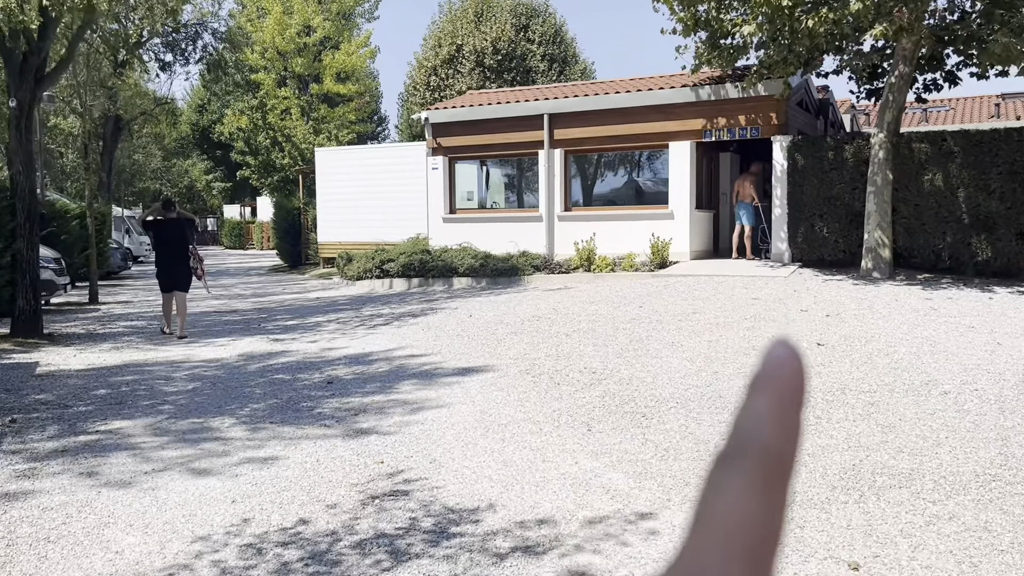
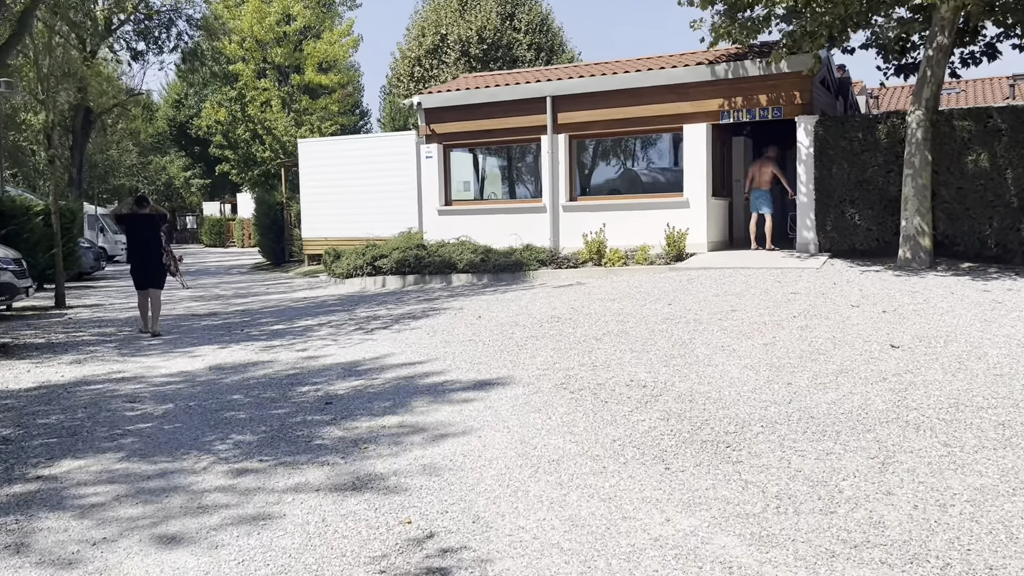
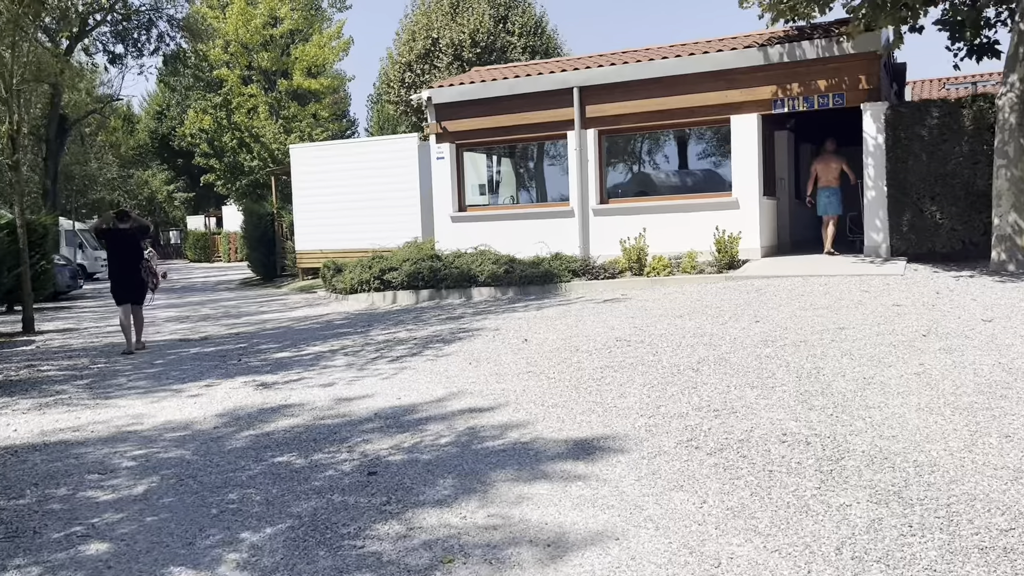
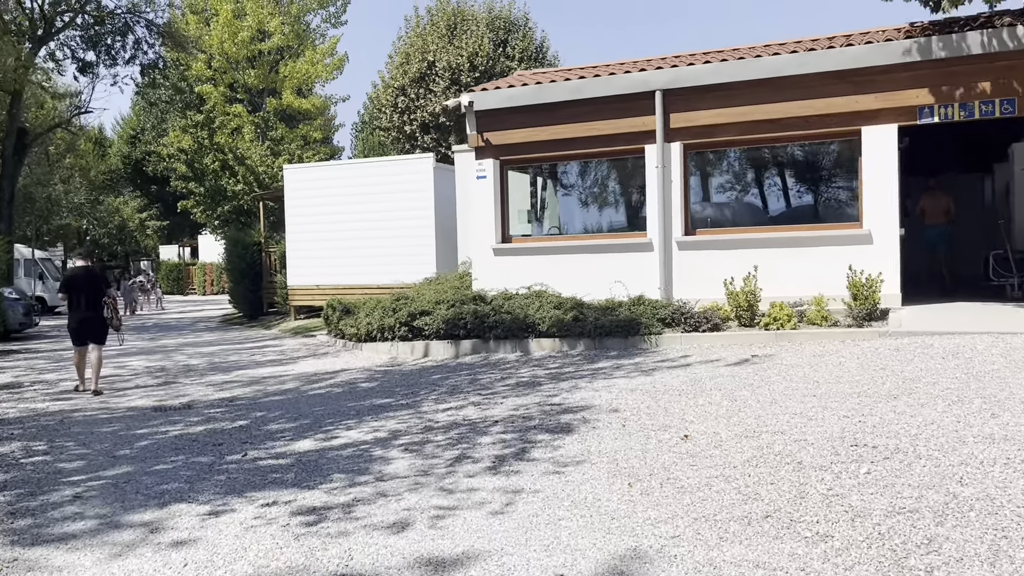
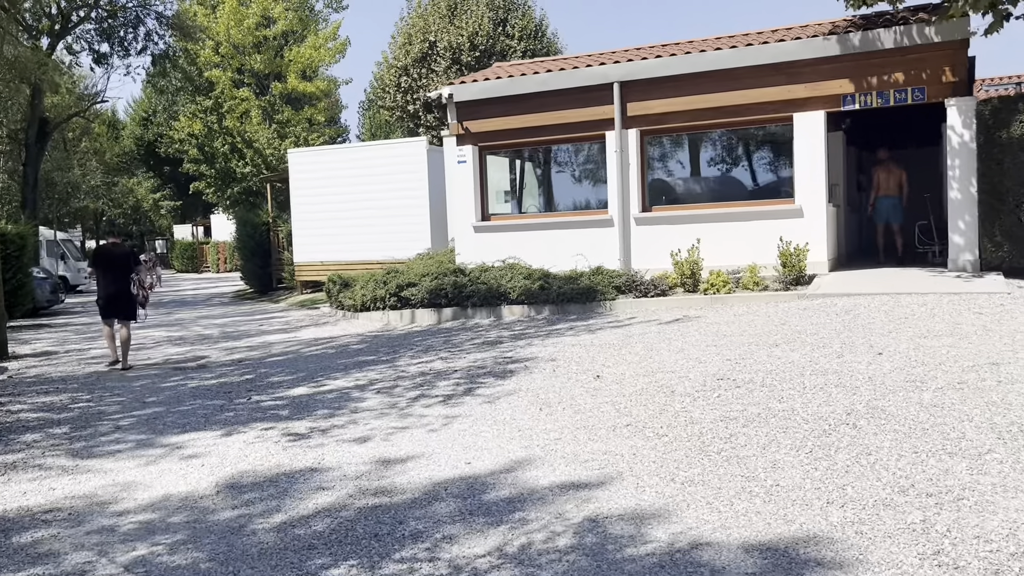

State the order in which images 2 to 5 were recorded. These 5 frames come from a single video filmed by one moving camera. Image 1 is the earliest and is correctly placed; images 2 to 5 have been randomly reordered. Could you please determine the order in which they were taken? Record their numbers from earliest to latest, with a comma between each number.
2, 3, 5, 4
